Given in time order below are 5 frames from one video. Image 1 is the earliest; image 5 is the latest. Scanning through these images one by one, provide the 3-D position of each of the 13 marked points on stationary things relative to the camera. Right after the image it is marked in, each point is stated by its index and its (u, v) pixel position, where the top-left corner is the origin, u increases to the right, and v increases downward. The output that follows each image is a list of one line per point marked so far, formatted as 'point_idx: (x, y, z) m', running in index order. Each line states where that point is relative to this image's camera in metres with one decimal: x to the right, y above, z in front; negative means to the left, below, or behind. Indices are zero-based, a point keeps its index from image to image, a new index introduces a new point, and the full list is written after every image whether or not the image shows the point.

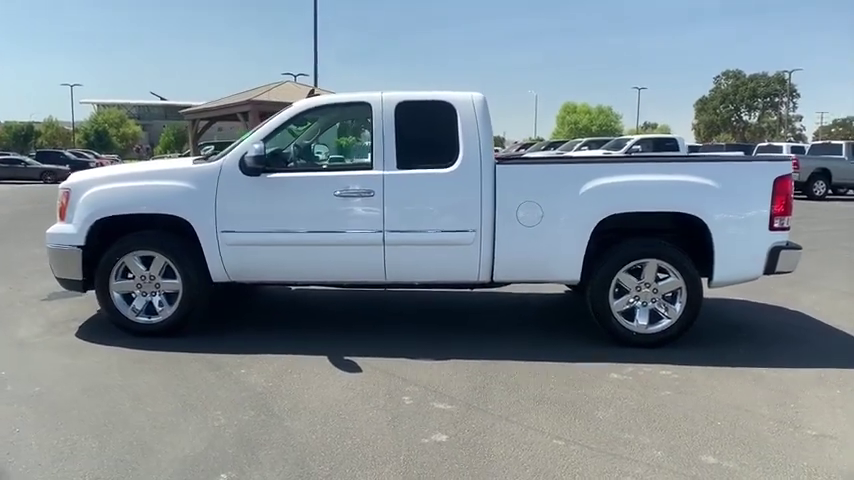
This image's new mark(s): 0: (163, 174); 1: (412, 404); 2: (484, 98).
0: (-2.1, +0.5, +5.8) m
1: (-0.1, -1.0, +4.6) m
2: (+0.5, +1.2, +5.9) m
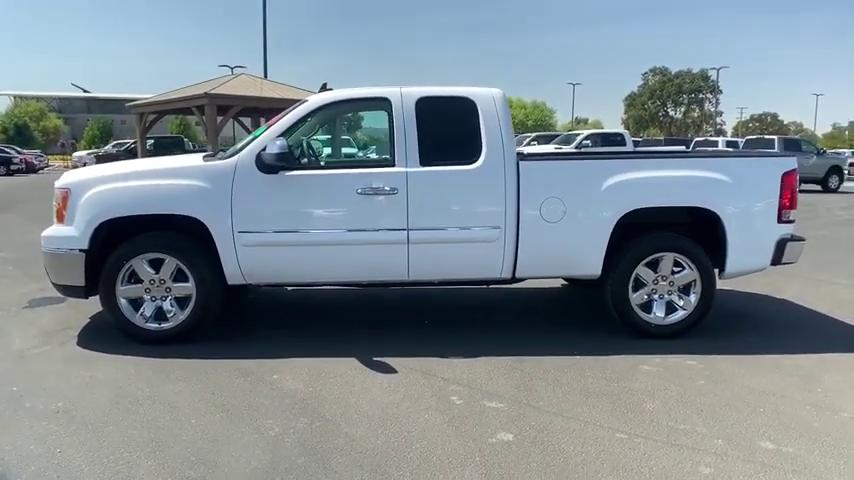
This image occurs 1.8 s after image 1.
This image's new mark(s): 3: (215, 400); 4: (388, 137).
0: (-2.0, +0.5, +5.6) m
1: (+0.2, -1.0, +4.6) m
2: (+0.6, +1.2, +5.9) m
3: (-1.3, -1.0, +4.6) m
4: (-0.3, +0.8, +5.8) m
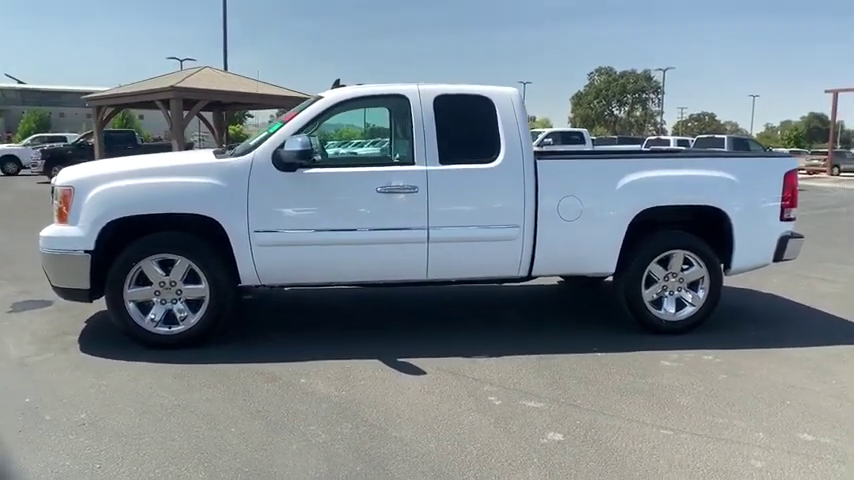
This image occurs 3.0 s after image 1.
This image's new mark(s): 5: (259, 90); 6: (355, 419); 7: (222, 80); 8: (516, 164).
0: (-1.8, +0.5, +5.3) m
1: (+0.5, -1.0, +4.5) m
2: (+0.7, +1.2, +5.9) m
3: (-1.1, -1.0, +4.4) m
4: (-0.2, +0.8, +5.7) m
5: (-3.5, +3.1, +15.0) m
6: (-0.4, -1.1, +4.3) m
7: (-4.3, +3.4, +15.1) m
8: (+0.7, +0.6, +5.6) m
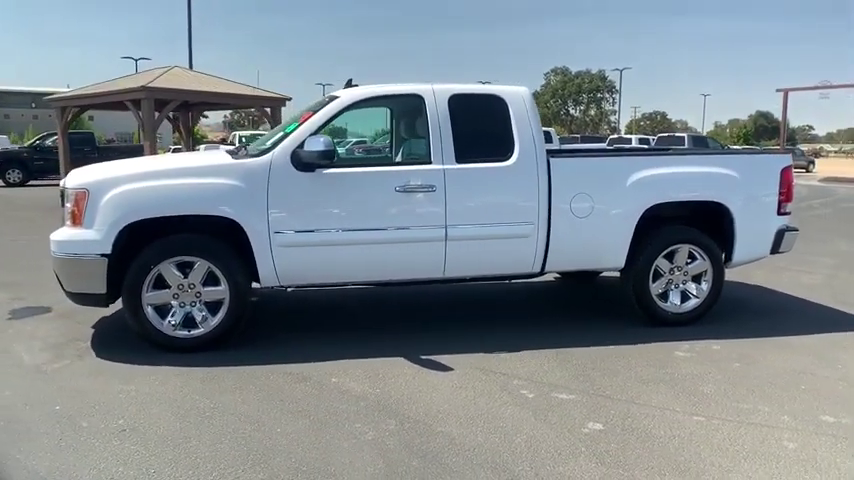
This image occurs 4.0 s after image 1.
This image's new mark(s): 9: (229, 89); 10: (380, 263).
0: (-1.6, +0.5, +5.3) m
1: (+0.7, -1.0, +4.6) m
2: (+0.8, +1.2, +6.0) m
3: (-0.8, -1.0, +4.4) m
4: (-0.1, +0.8, +5.7) m
5: (-4.0, +3.1, +14.8) m
6: (-0.2, -1.0, +4.3) m
7: (-4.8, +3.3, +14.8) m
8: (+0.8, +0.6, +5.7) m
9: (-4.0, +3.1, +14.7) m
10: (-0.4, -0.2, +5.6) m
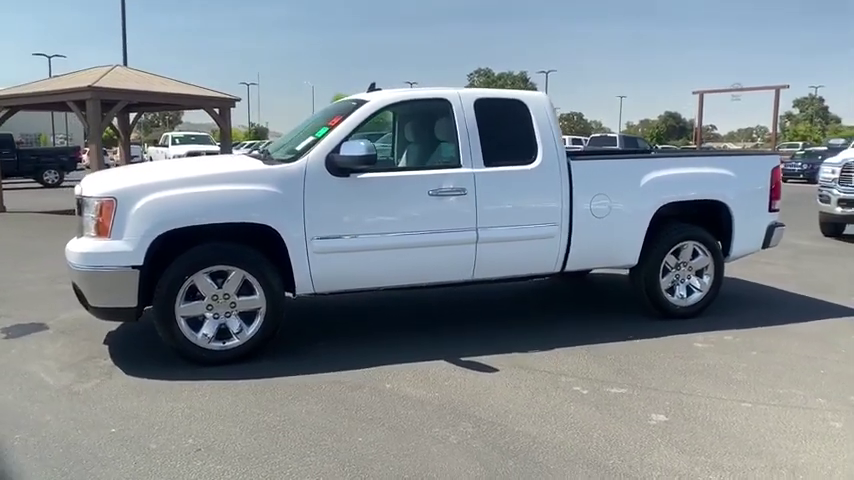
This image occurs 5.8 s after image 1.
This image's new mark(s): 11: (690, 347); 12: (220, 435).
0: (-1.4, +0.4, +5.1) m
1: (+1.1, -1.0, +4.8) m
2: (+1.0, +1.2, +6.1) m
3: (-0.4, -1.1, +4.4) m
4: (+0.1, +0.8, +5.7) m
5: (-5.0, +2.9, +14.2) m
6: (+0.3, -1.1, +4.3) m
7: (-5.8, +3.1, +14.2) m
8: (+1.0, +0.6, +5.9) m
9: (-4.9, +2.9, +14.1) m
10: (-0.1, -0.2, +5.6) m
11: (+2.1, -0.9, +5.8) m
12: (-1.2, -1.1, +4.1) m
